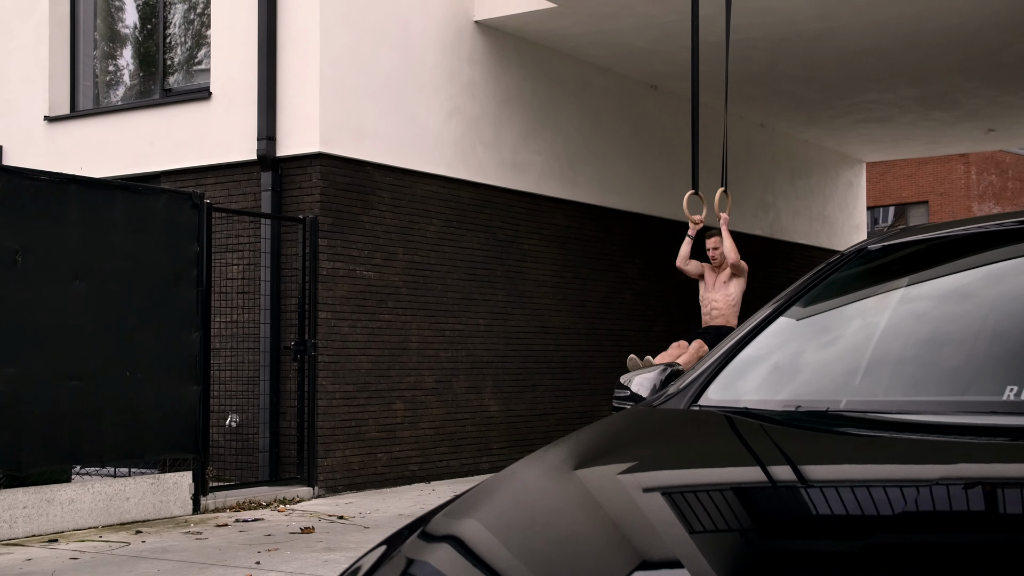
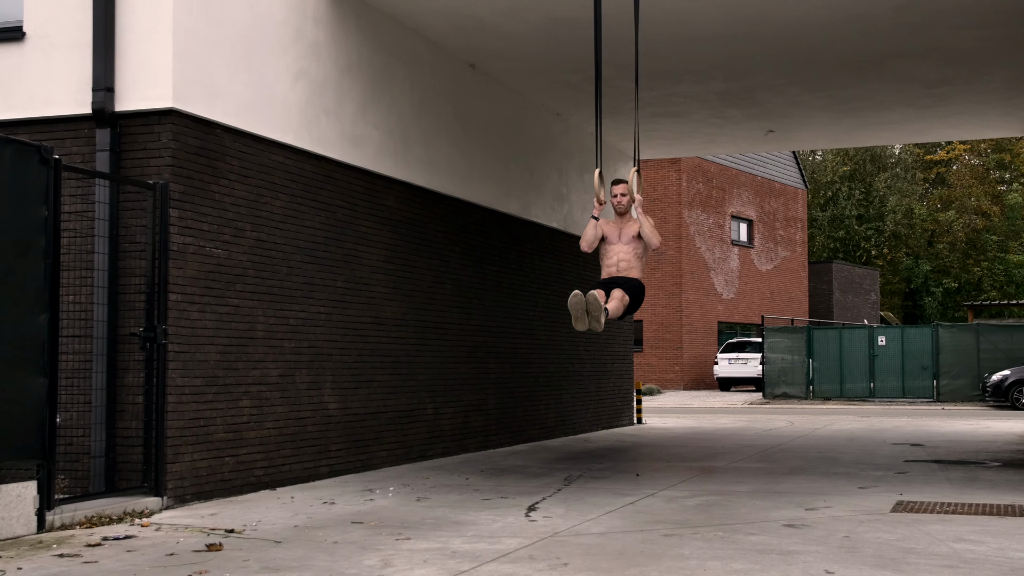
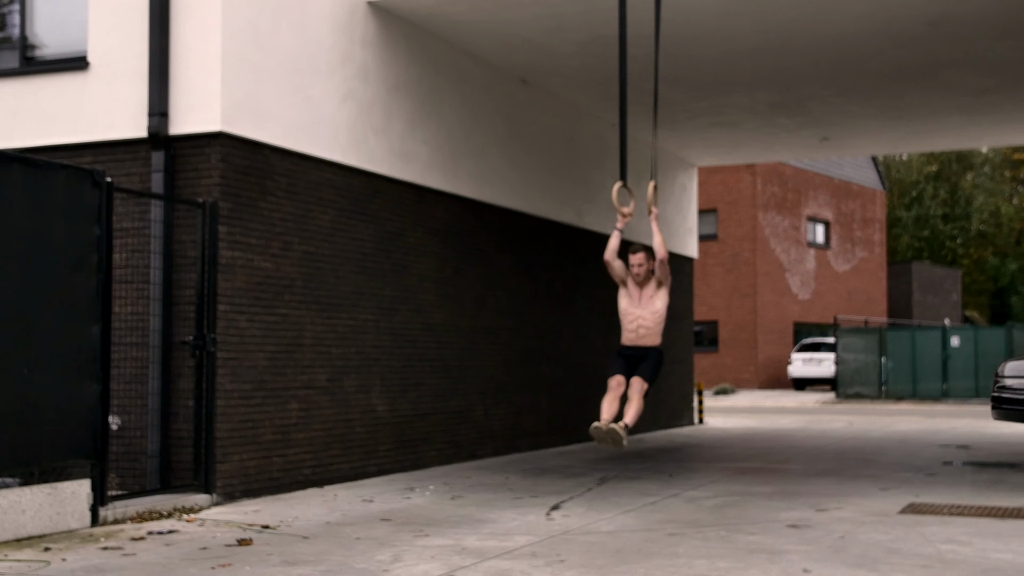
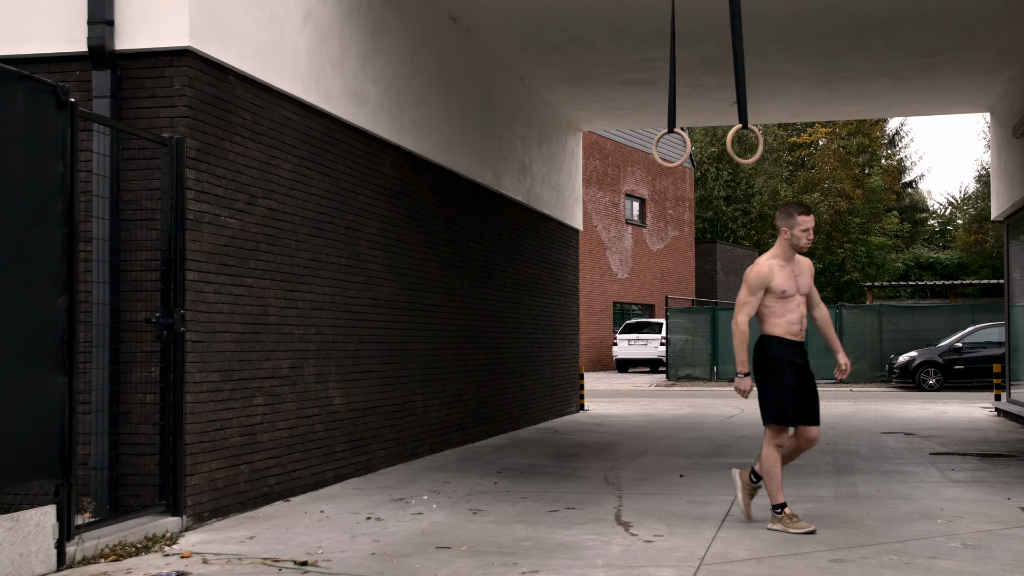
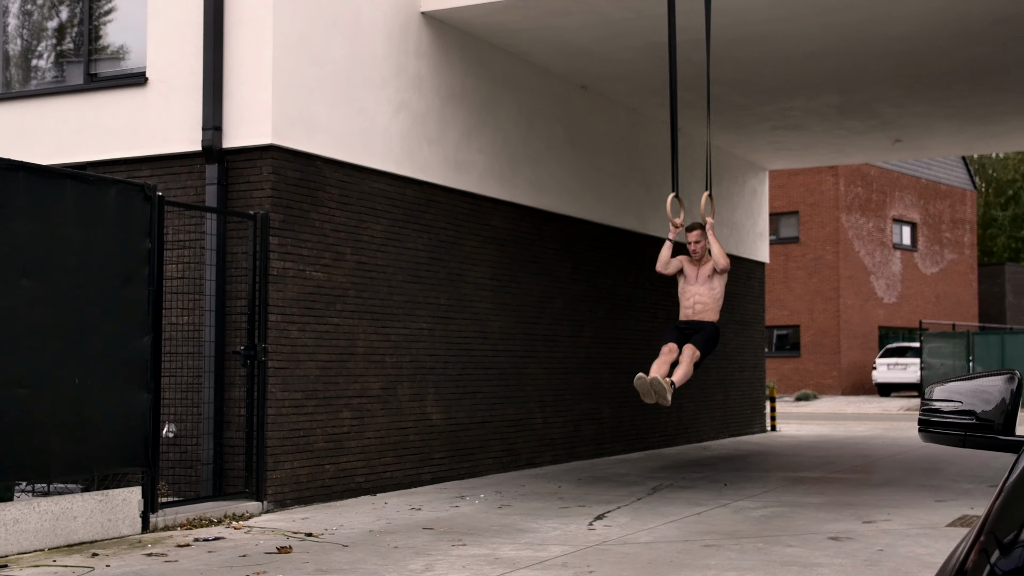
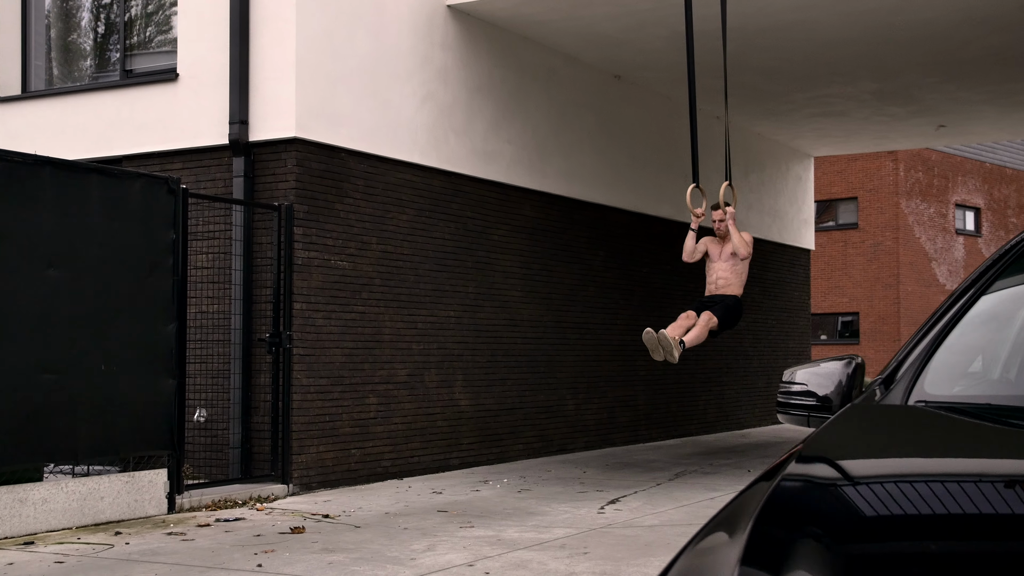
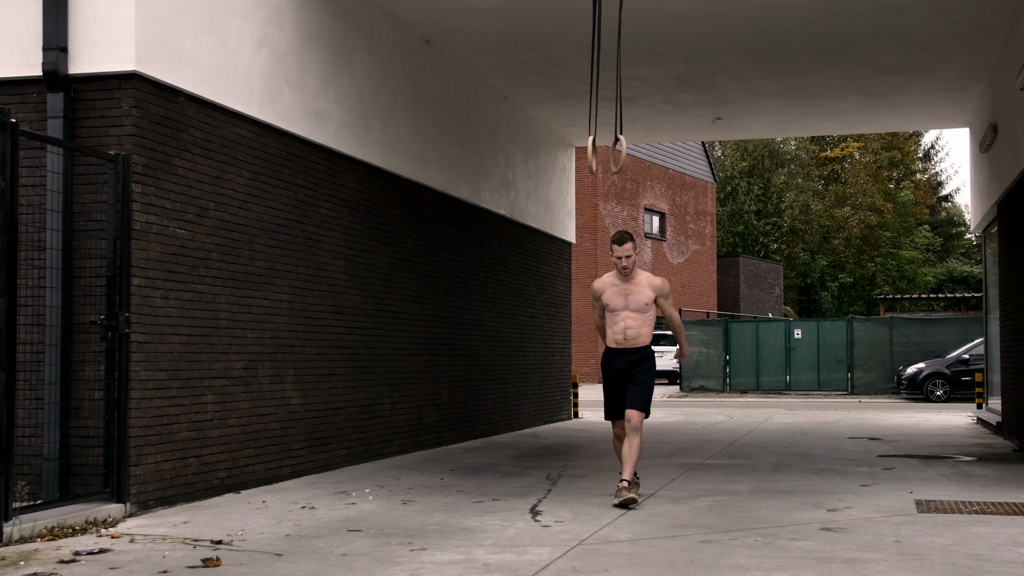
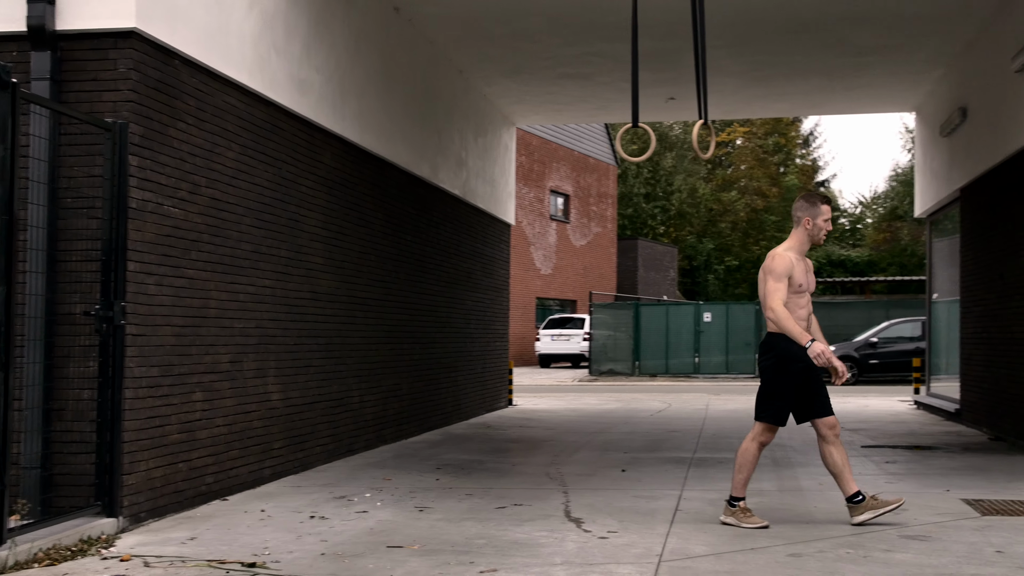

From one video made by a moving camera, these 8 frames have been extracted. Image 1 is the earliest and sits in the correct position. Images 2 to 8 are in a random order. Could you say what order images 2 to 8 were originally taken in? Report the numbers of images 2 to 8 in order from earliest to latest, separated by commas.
6, 5, 3, 2, 7, 4, 8
